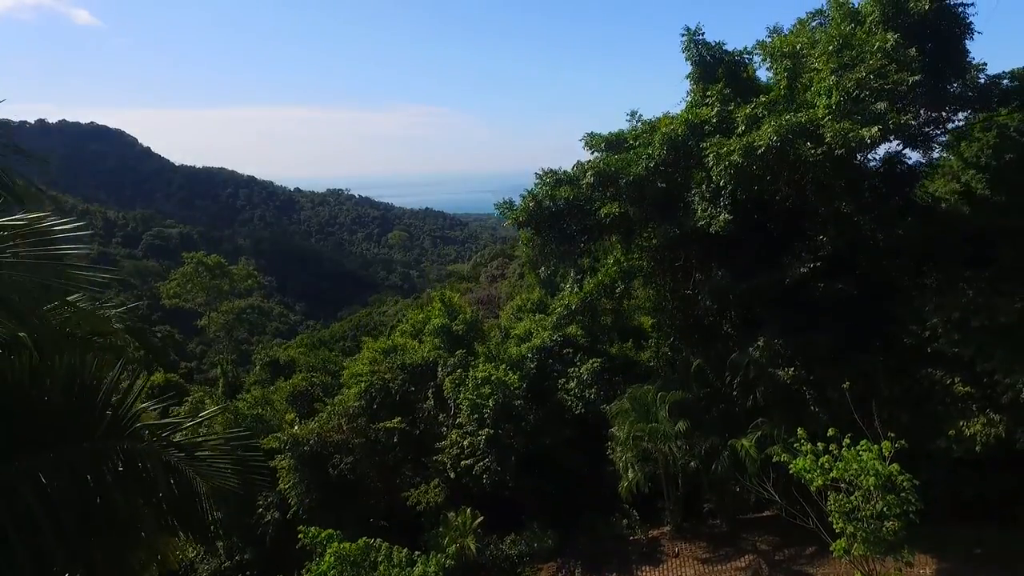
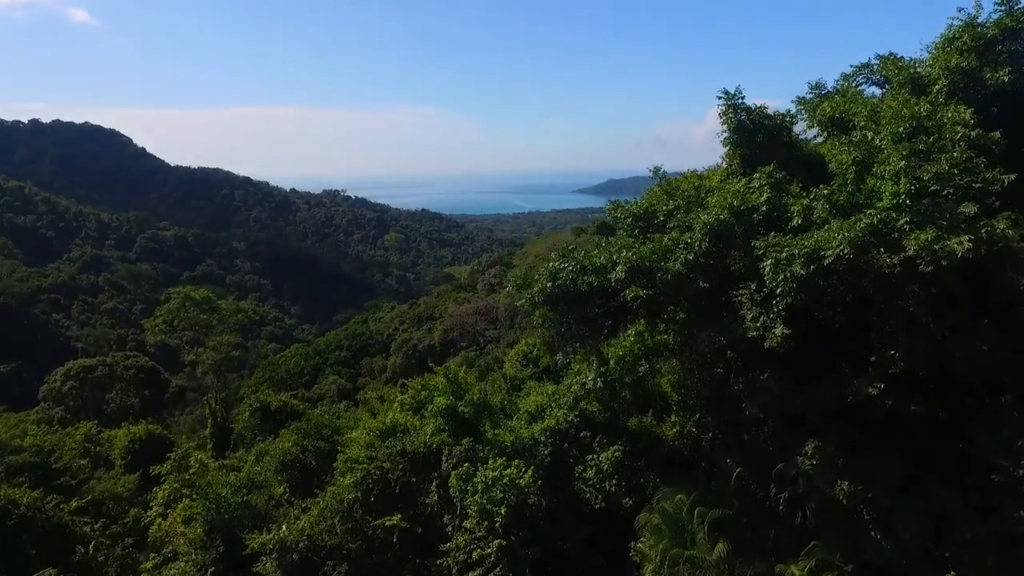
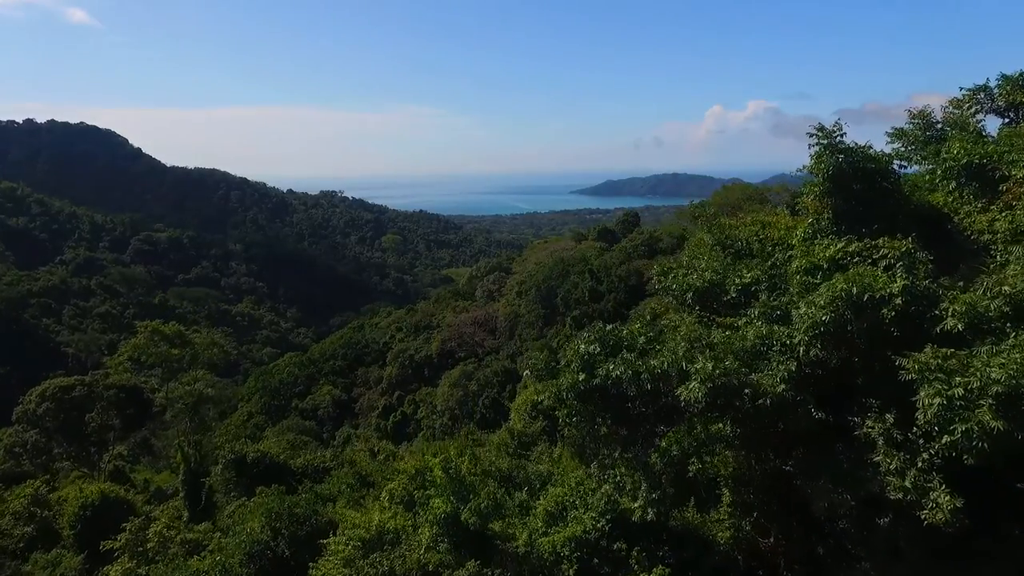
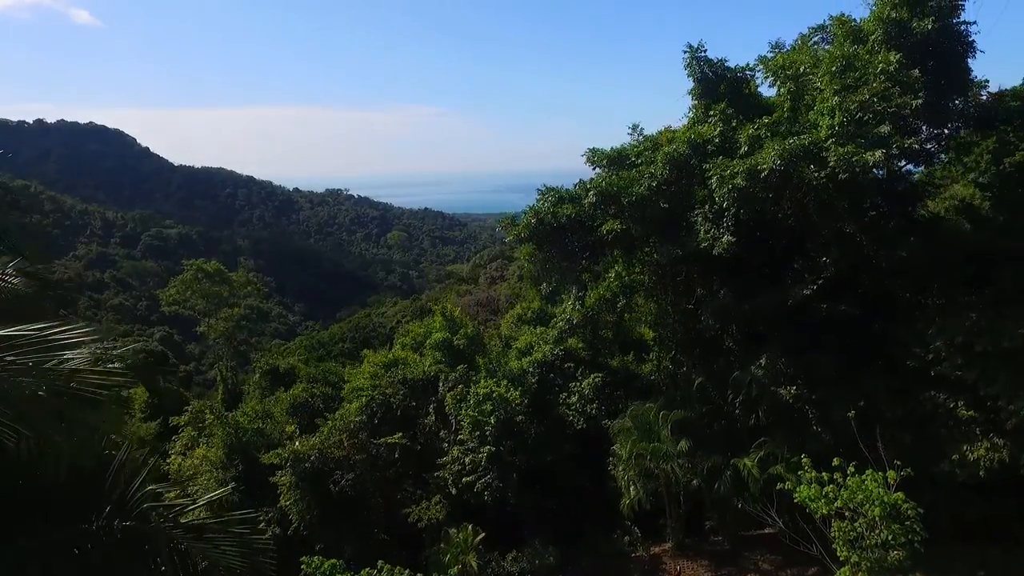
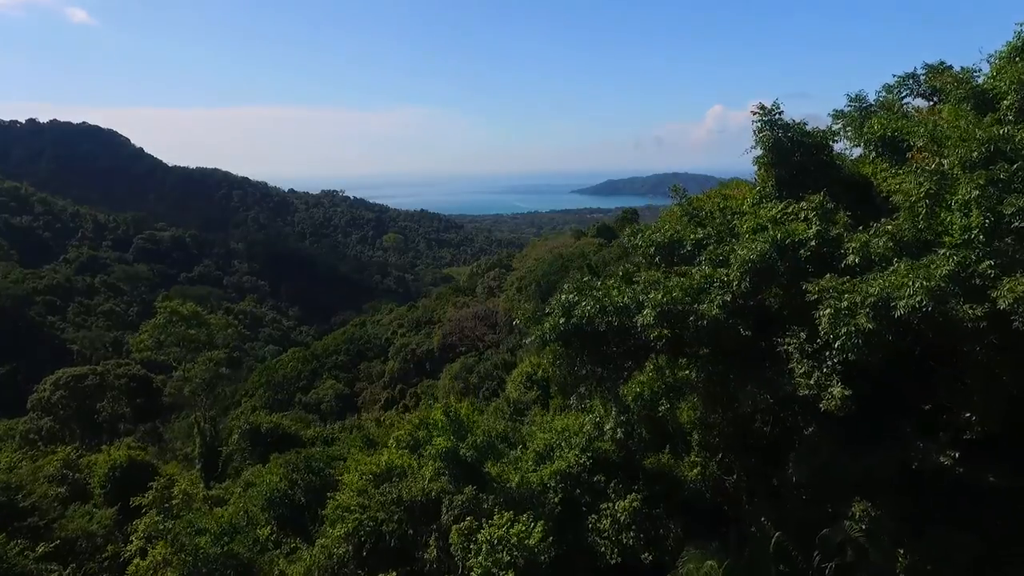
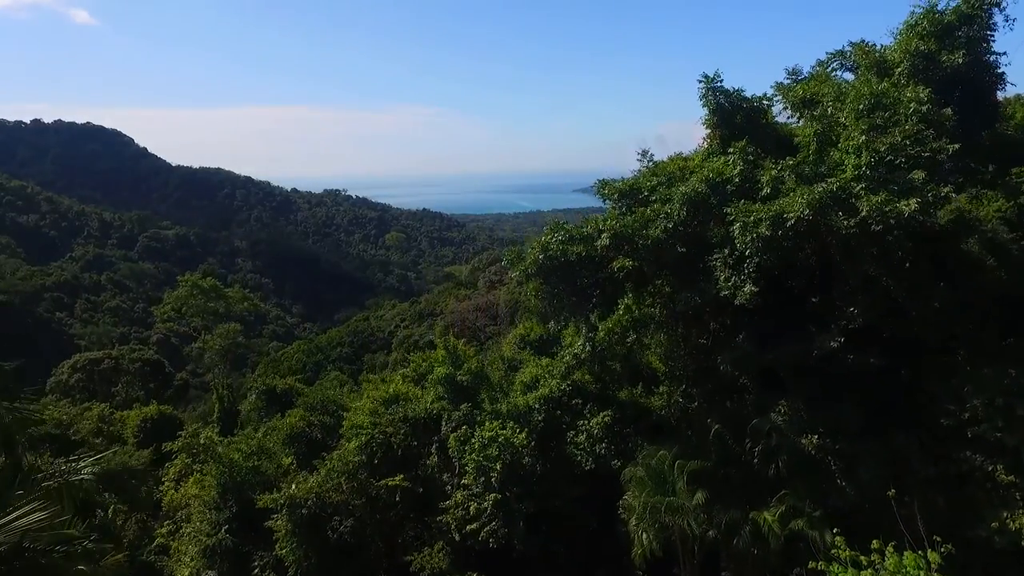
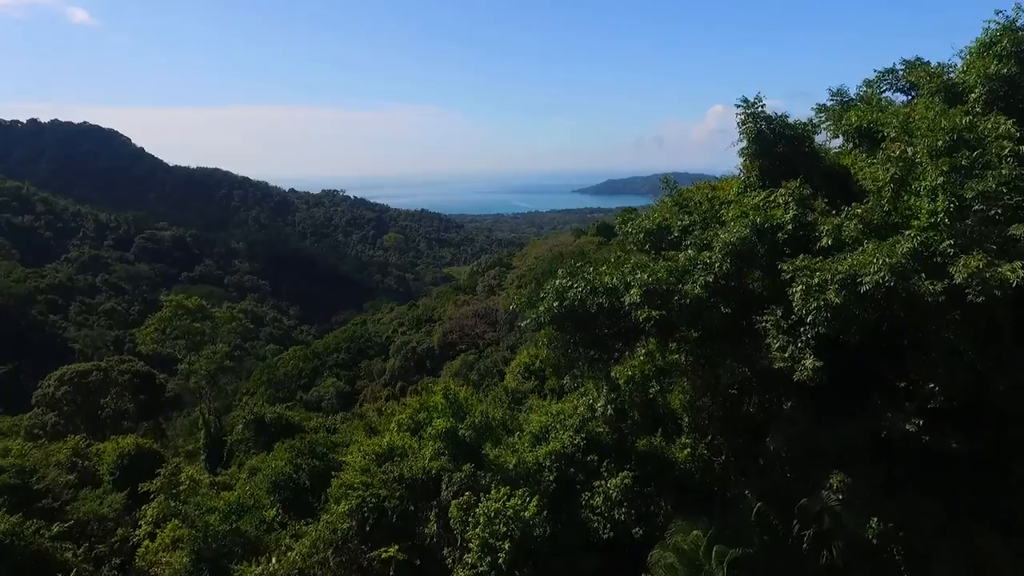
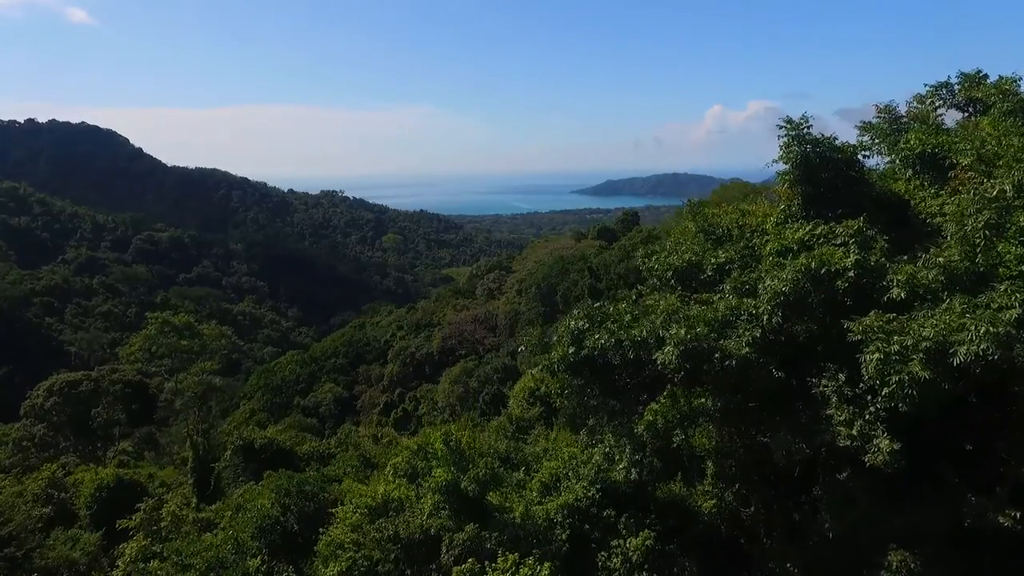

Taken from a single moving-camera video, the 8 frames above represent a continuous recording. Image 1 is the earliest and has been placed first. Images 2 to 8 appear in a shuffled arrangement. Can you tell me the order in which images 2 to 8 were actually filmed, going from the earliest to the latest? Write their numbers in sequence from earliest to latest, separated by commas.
4, 6, 2, 7, 5, 8, 3
